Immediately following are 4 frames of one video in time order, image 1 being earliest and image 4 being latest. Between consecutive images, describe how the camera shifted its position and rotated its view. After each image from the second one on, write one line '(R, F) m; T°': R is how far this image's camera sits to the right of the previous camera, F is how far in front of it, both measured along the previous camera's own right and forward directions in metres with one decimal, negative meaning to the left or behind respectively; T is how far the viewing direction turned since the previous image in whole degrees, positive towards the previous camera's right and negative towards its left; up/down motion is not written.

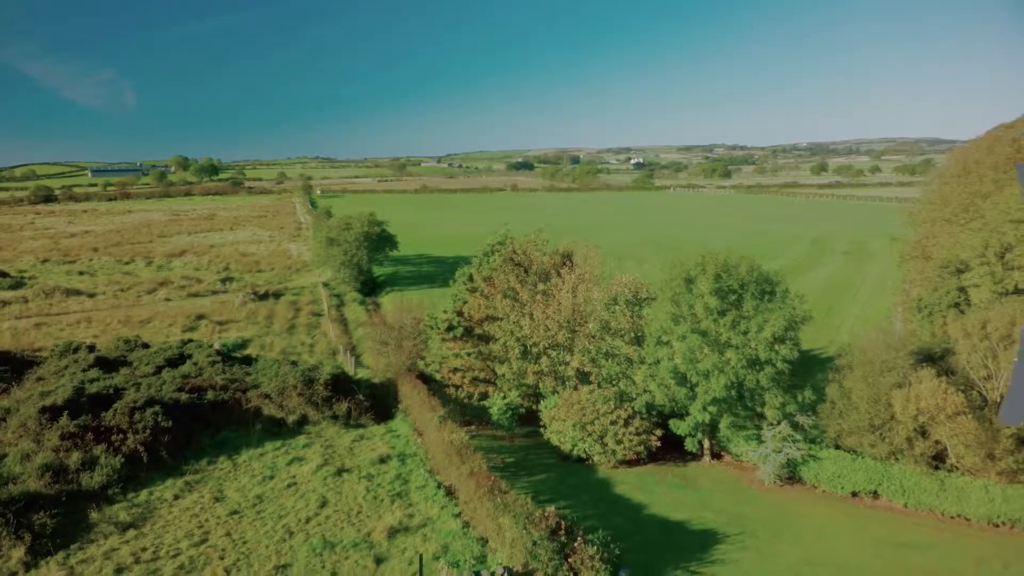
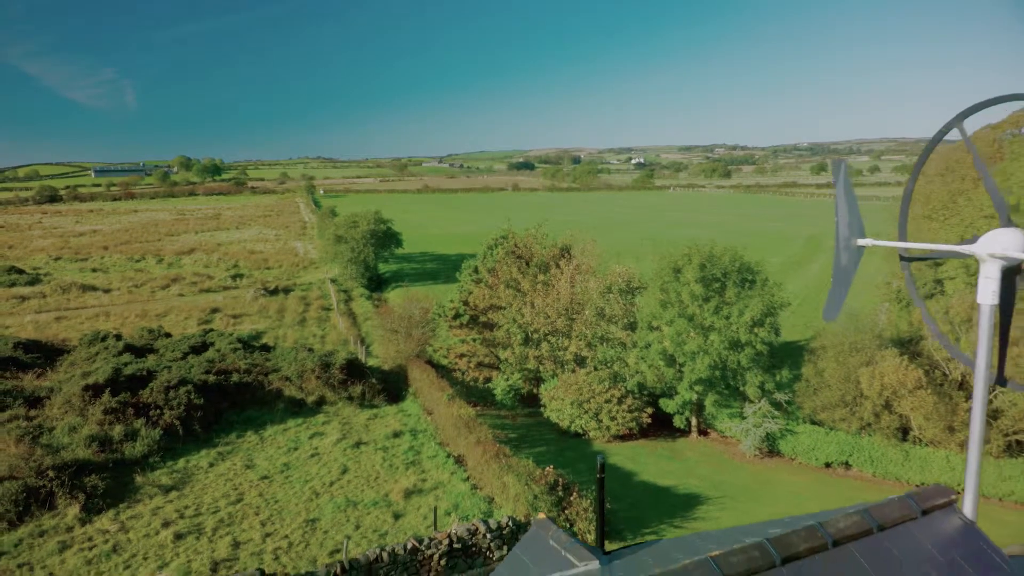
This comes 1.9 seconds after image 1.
(-0.1, -2.1) m; 0°
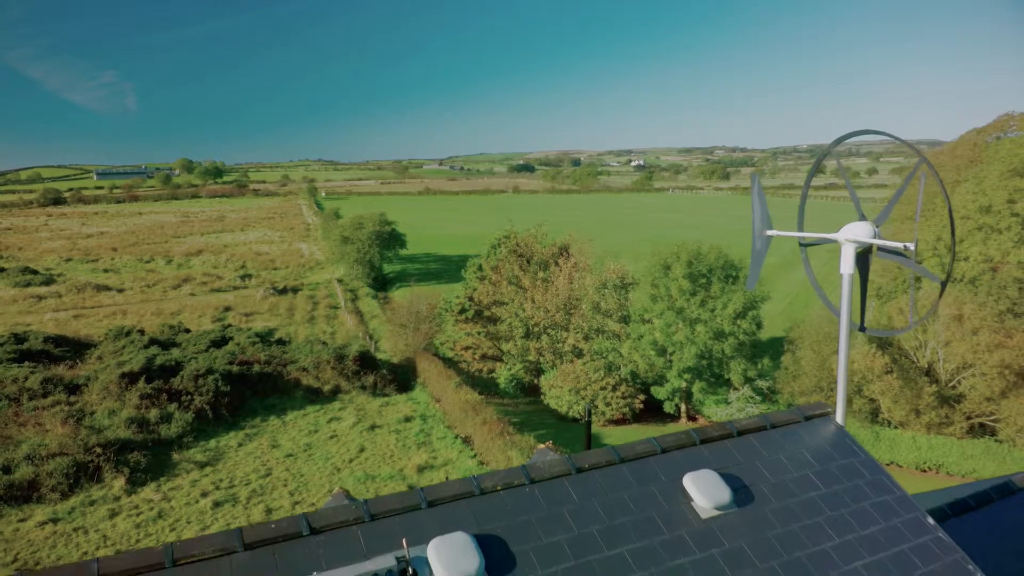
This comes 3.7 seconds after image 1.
(-0.1, -2.1) m; 0°
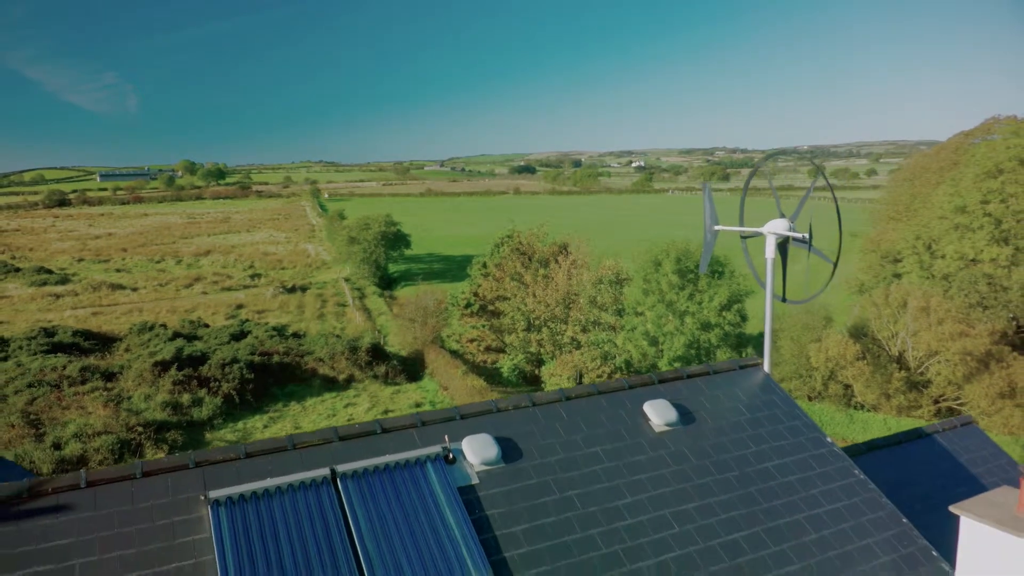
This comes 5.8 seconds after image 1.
(-0.1, -2.2) m; 0°
